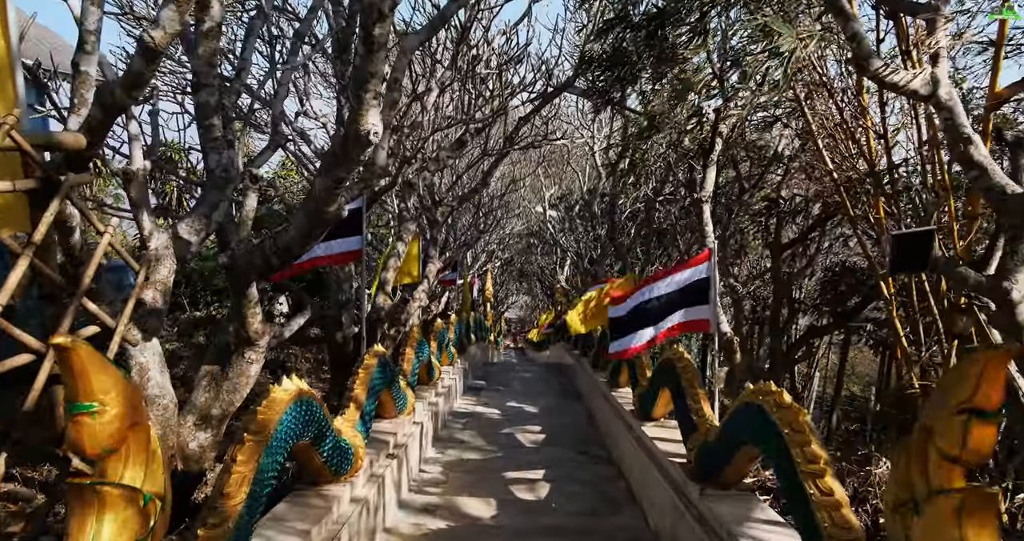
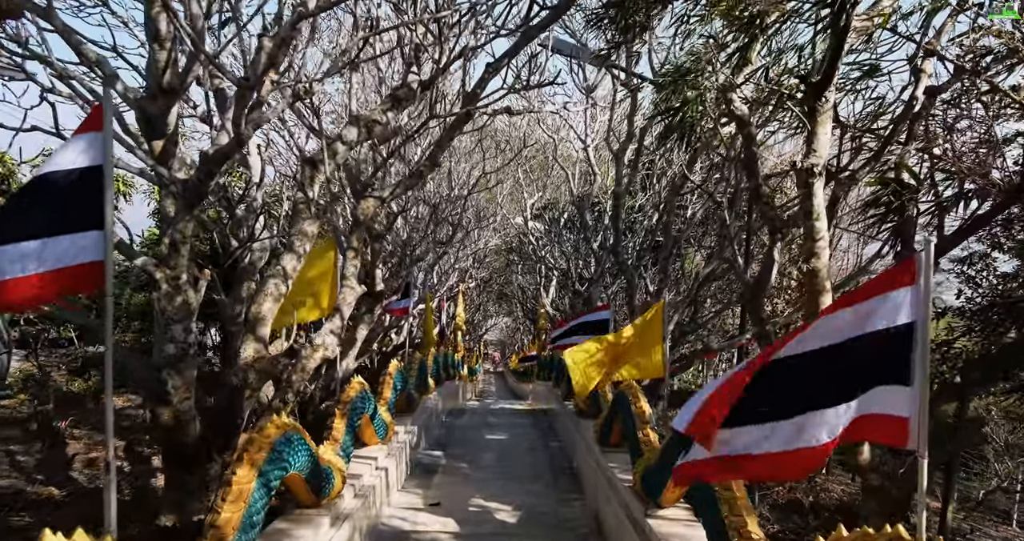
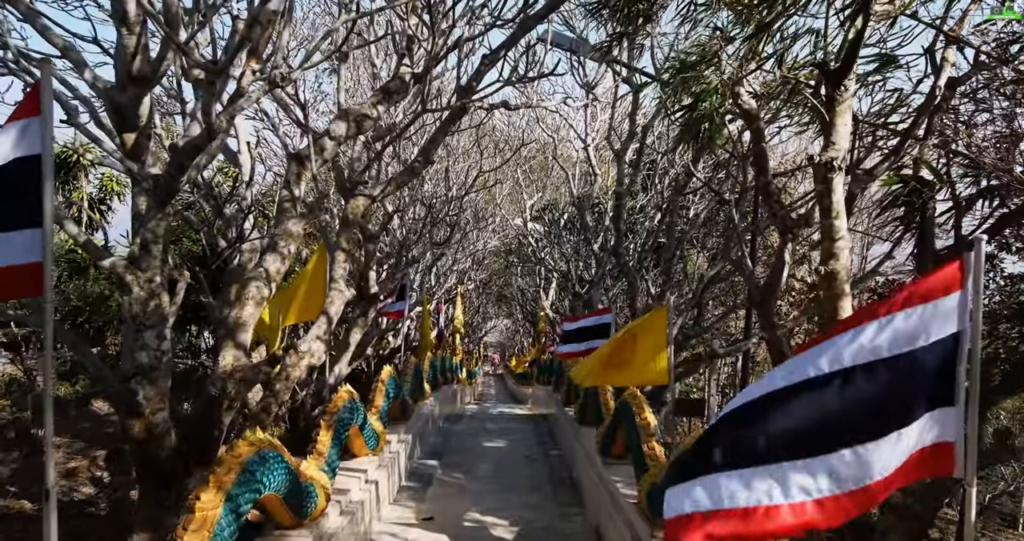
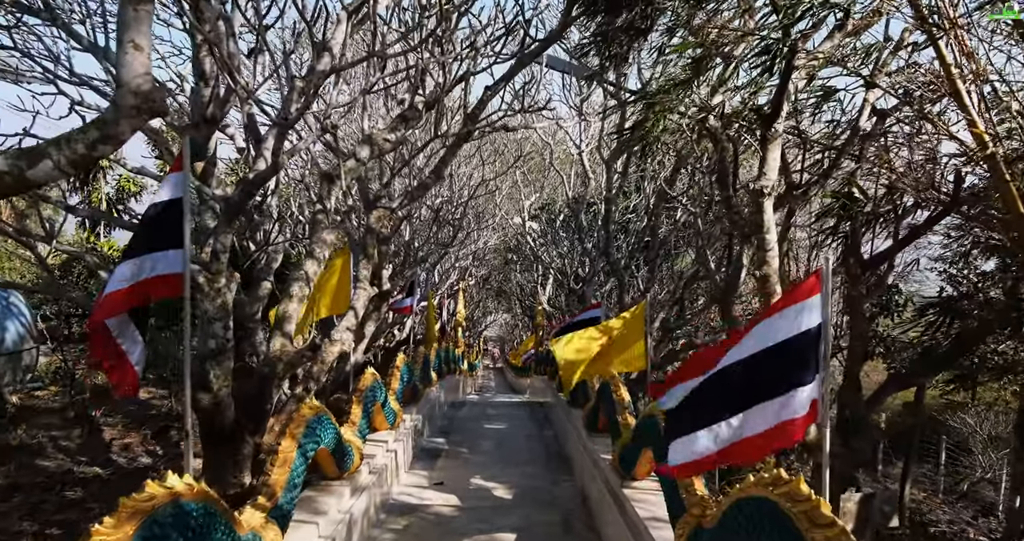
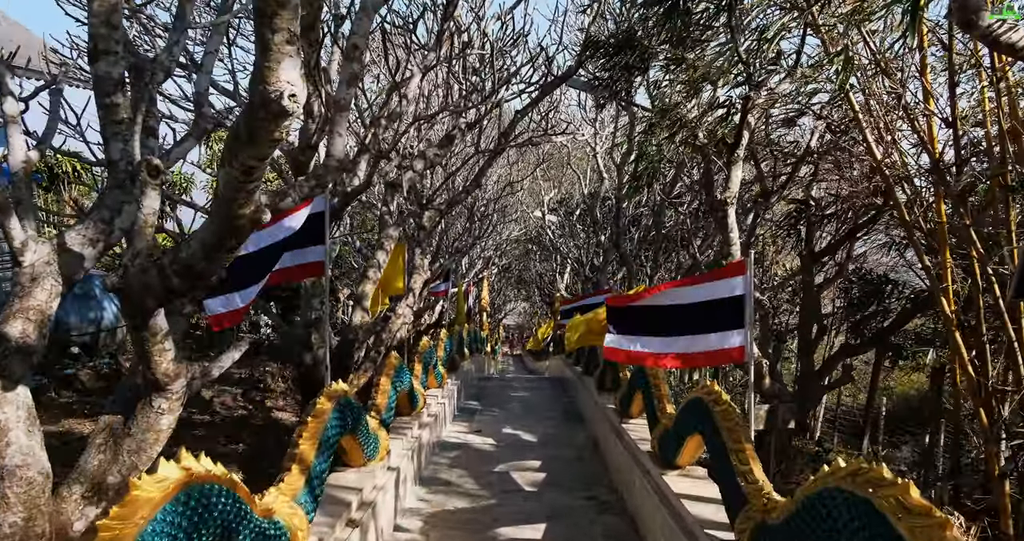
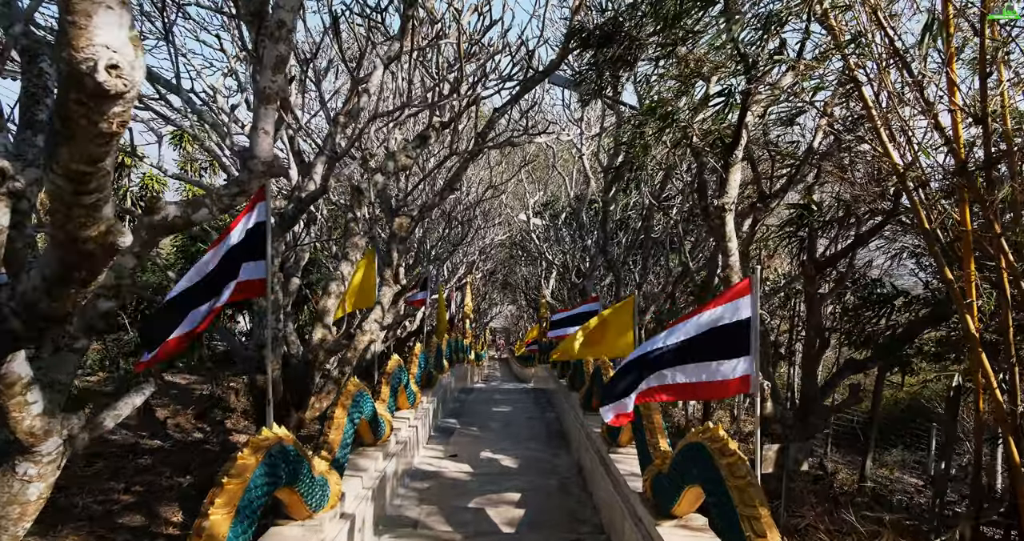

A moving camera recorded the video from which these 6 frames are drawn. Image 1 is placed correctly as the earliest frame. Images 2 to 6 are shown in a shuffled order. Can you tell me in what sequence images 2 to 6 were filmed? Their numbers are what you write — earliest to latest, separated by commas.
5, 6, 4, 2, 3
